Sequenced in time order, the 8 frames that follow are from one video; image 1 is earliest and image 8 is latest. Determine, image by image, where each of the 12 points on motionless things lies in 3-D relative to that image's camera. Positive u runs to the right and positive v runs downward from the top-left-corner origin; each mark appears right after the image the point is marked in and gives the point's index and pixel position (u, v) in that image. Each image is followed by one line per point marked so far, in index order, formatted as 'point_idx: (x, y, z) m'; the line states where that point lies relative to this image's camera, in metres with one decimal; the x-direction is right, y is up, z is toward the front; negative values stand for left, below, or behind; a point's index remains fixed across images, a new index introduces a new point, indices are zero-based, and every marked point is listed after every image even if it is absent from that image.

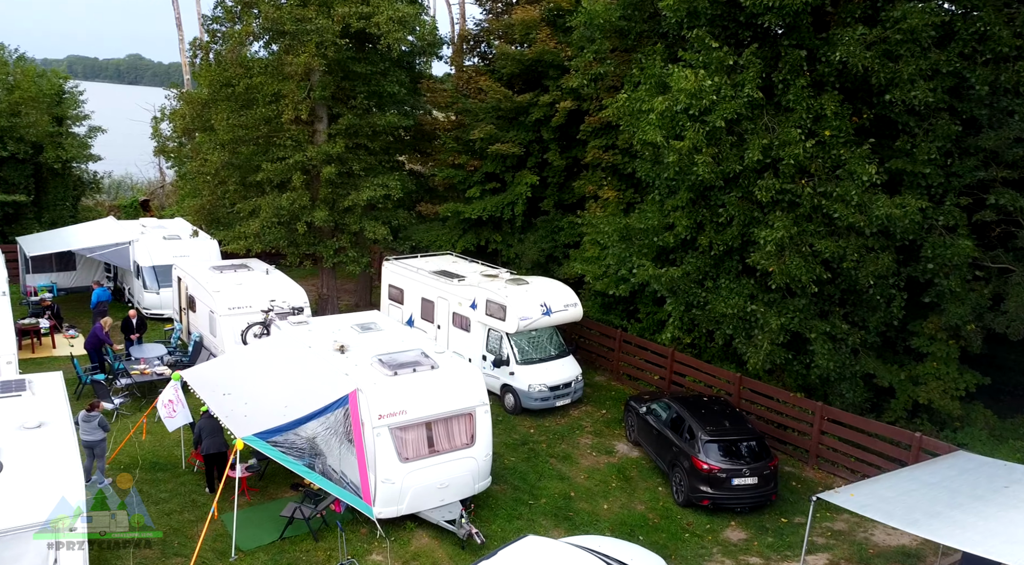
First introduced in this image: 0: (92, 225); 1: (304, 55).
0: (-10.8, +1.5, +19.4) m
1: (-4.2, +4.5, +14.8) m
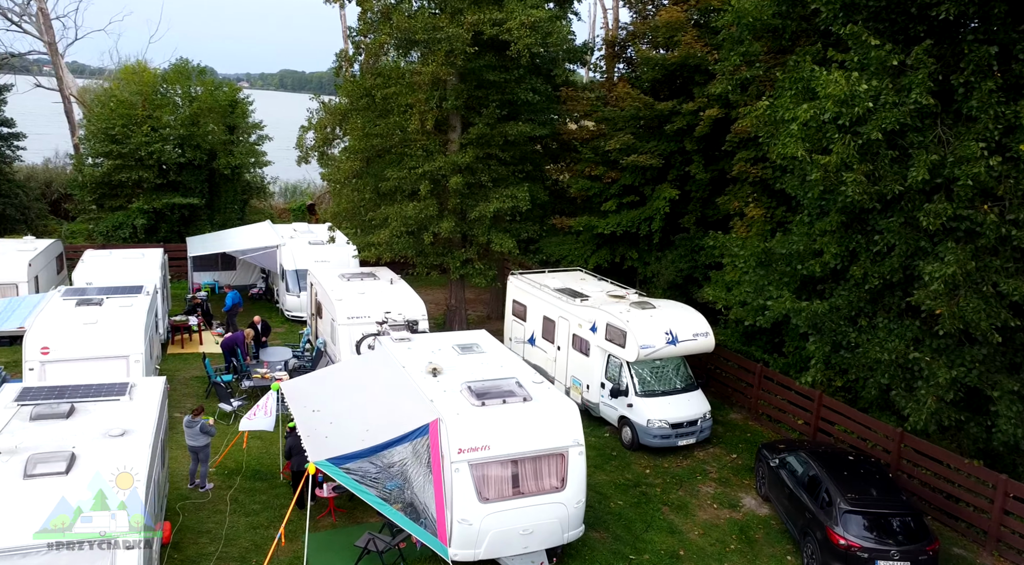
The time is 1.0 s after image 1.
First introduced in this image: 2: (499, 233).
0: (-7.2, +1.5, +20.6) m
1: (-1.6, +4.3, +14.6) m
2: (-0.3, +1.1, +16.2) m
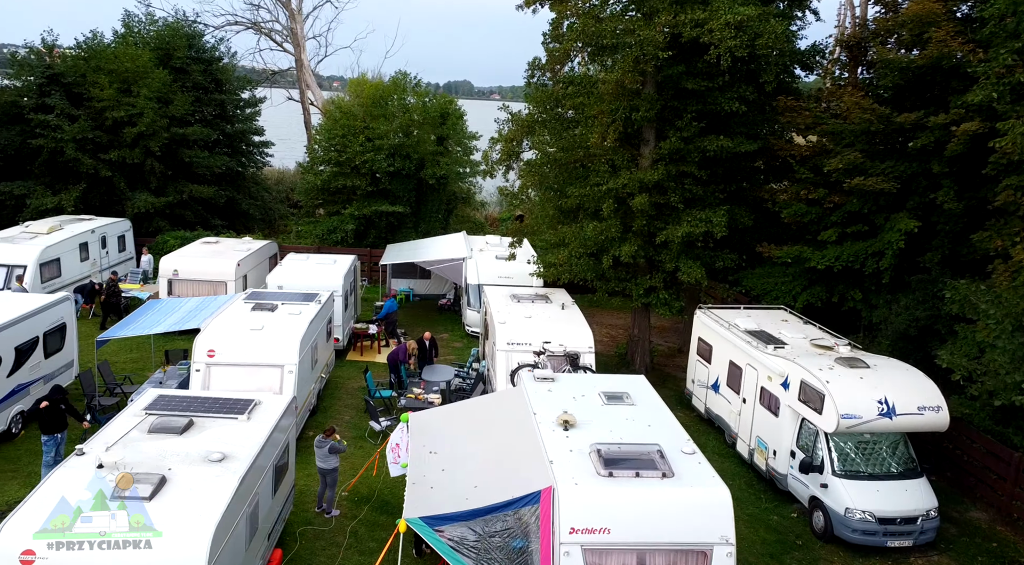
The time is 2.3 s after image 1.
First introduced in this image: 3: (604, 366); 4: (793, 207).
0: (-1.8, +1.2, +20.5) m
1: (+1.9, +3.7, +13.2) m
2: (+3.4, +0.4, +14.3) m
3: (+2.1, -1.9, +16.8) m
4: (+5.3, +1.4, +14.2) m
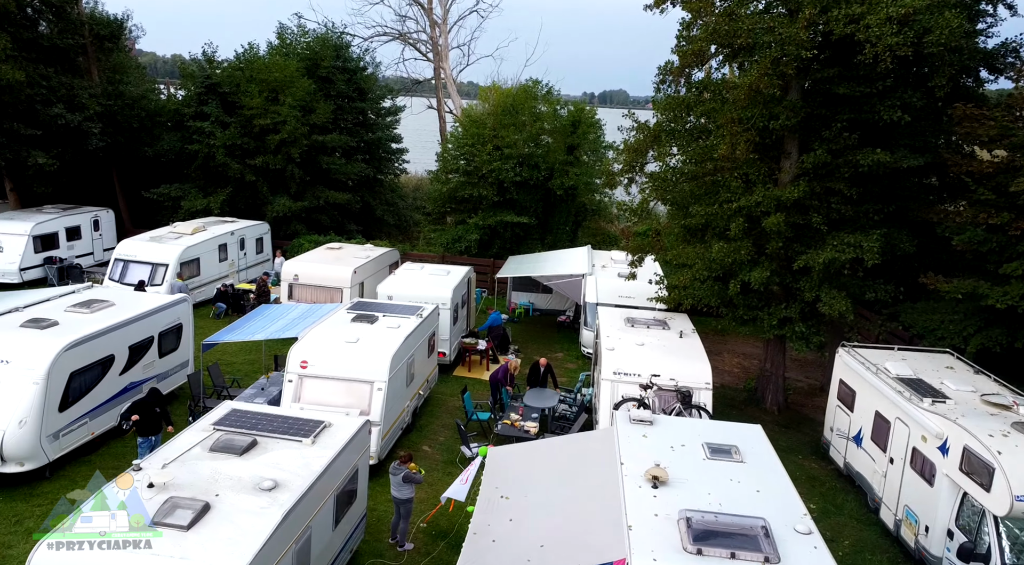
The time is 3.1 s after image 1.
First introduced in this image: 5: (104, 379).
0: (+1.5, +0.8, +19.6) m
1: (+3.8, +3.2, +11.6) m
2: (+5.3, -0.1, +12.5) m
3: (+4.4, -2.4, +15.1) m
4: (+7.3, +0.8, +12.0) m
5: (-6.3, -1.5, +11.6) m
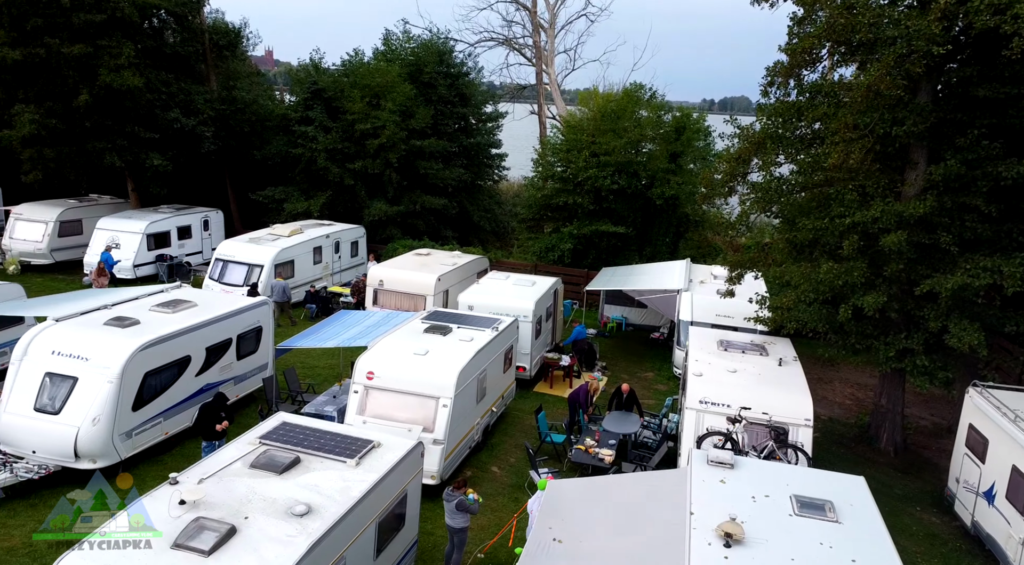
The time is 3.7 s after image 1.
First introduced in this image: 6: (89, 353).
0: (+3.8, +0.4, +18.4) m
1: (+5.0, +2.9, +10.3) m
2: (+6.5, -0.6, +10.8) m
3: (+5.9, -2.8, +13.6) m
4: (+8.4, +0.3, +10.1) m
5: (-5.2, -1.5, +11.7) m
6: (-6.0, -1.0, +10.7) m
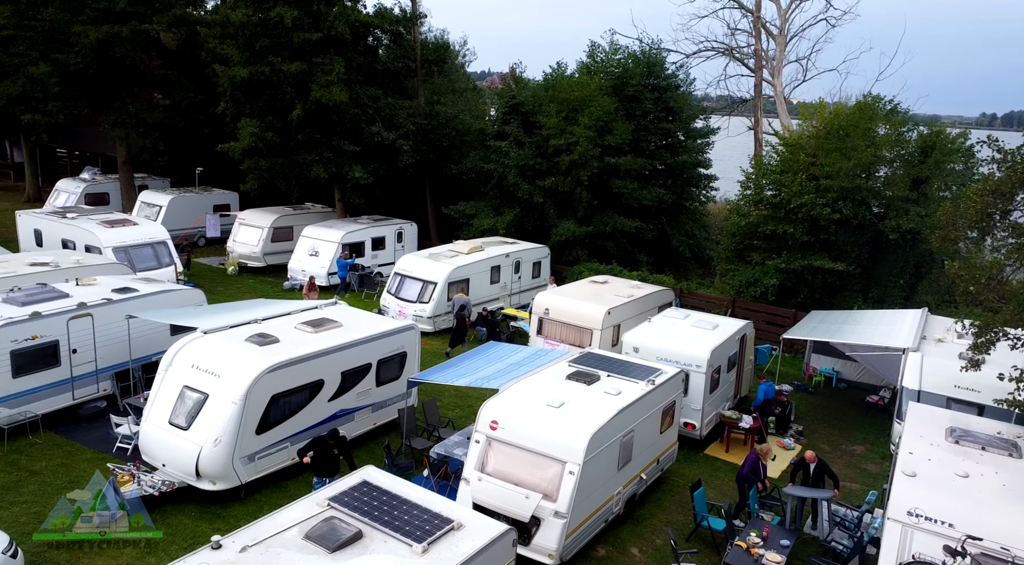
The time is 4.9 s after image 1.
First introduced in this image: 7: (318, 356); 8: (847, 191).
0: (+7.7, -0.7, +15.1) m
1: (+6.6, +2.0, +6.9) m
2: (+8.0, -1.6, +7.0) m
3: (+8.0, -3.9, +9.8) m
4: (+9.6, -0.8, +5.7) m
5: (-3.0, -1.8, +11.2) m
6: (-4.1, -1.2, +10.5) m
7: (-2.9, -1.1, +11.2) m
8: (+8.0, +2.2, +17.8) m
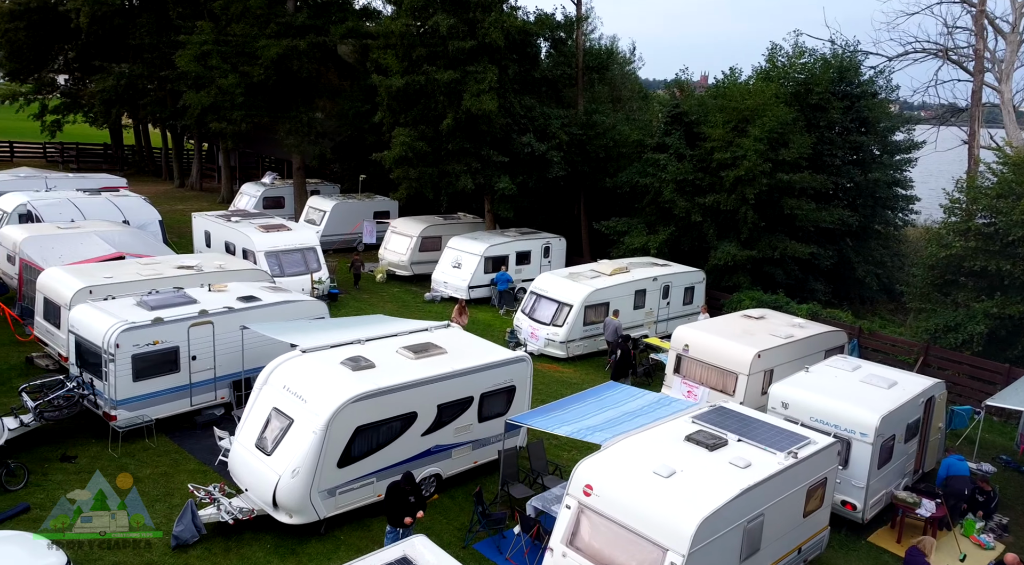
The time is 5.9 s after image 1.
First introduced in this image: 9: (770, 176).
0: (+9.8, -1.6, +11.6) m
1: (+7.0, +1.2, +3.9) m
2: (+8.1, -2.4, +3.6) m
3: (+8.7, -4.8, +6.3) m
4: (+9.5, -1.7, +2.0) m
5: (-1.5, -2.1, +10.3) m
6: (-2.7, -1.5, +9.9) m
7: (-1.4, -1.4, +10.3) m
8: (+10.9, +1.2, +14.2) m
9: (+6.7, +2.8, +19.3) m
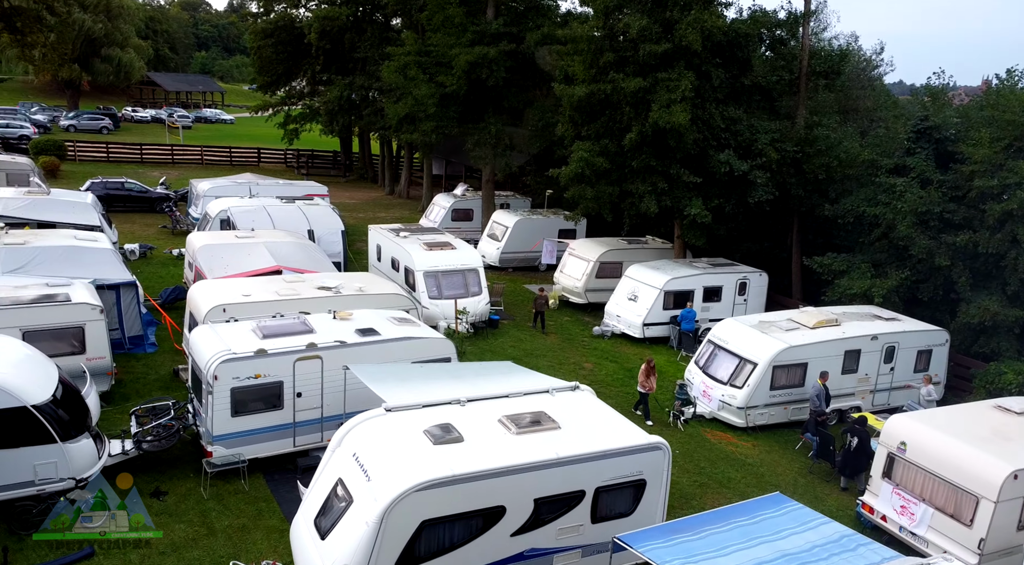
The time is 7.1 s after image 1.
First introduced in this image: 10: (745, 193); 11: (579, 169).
0: (+10.9, -3.1, +6.0) m
1: (+6.2, +0.1, -0.5) m
2: (+6.9, -3.5, -1.1) m
3: (+8.1, -6.0, +1.3) m
4: (+7.8, -2.9, -3.0) m
5: (-0.3, -2.8, +8.2) m
6: (-1.5, -2.0, +8.1) m
7: (-0.1, -2.1, +8.1) m
8: (+12.9, -0.4, +8.2) m
9: (+10.5, +1.4, +14.4) m
10: (+5.9, +2.3, +19.1) m
11: (+1.7, +2.8, +18.7) m
